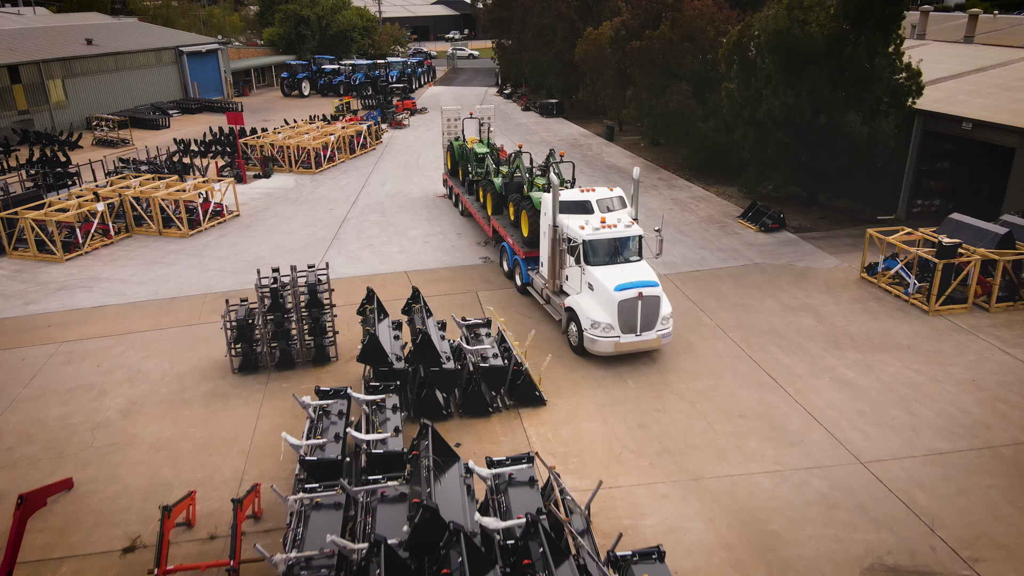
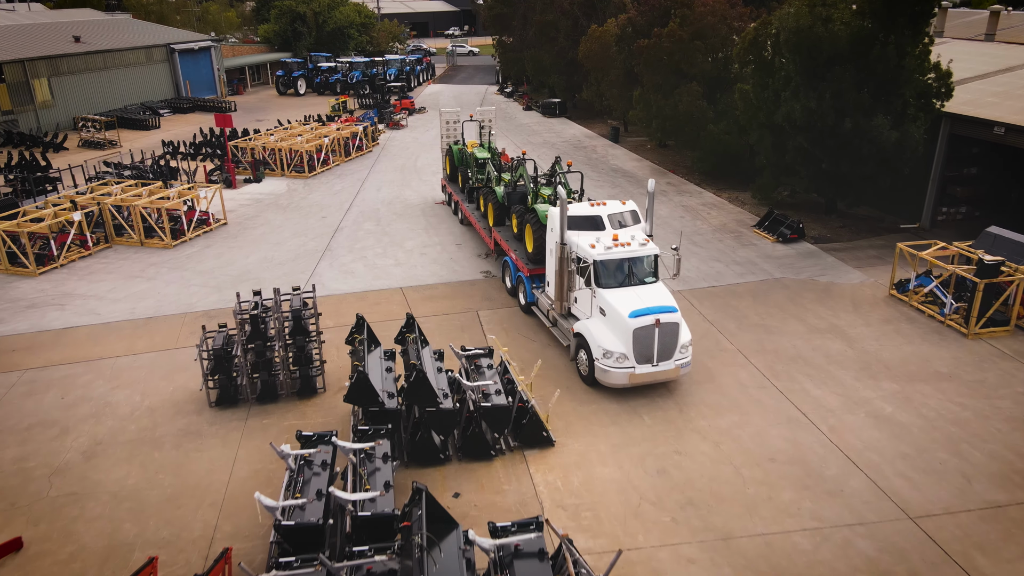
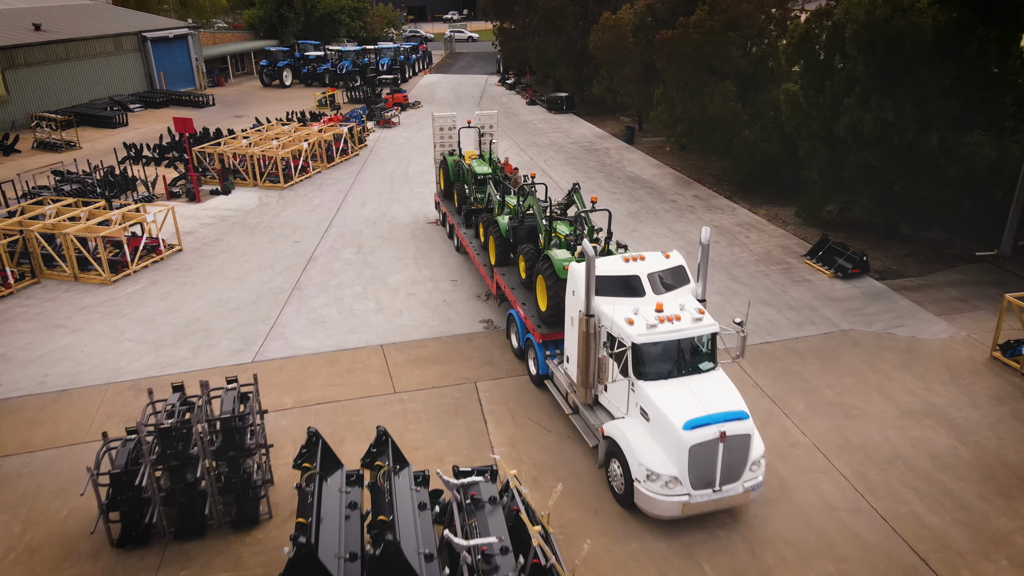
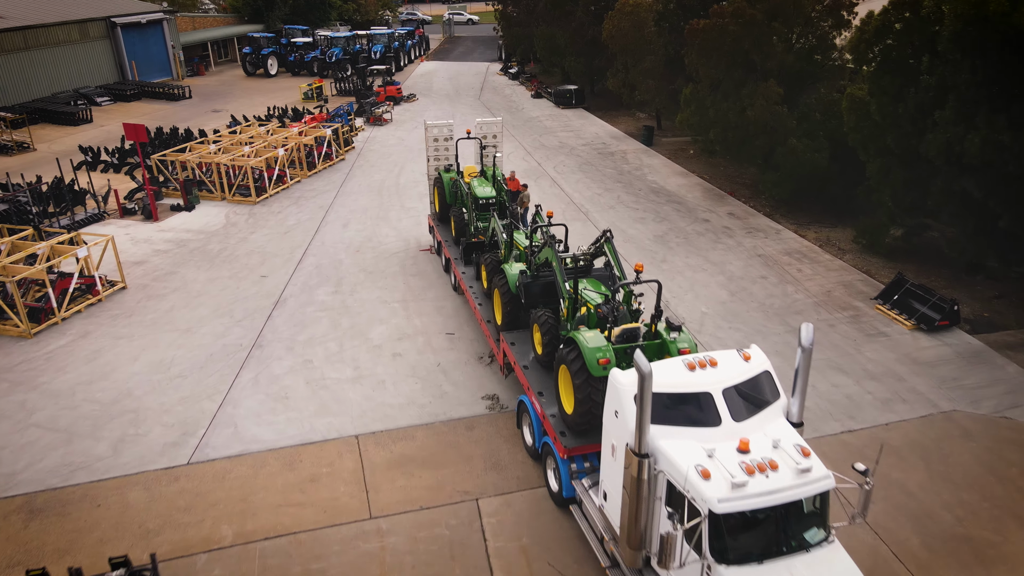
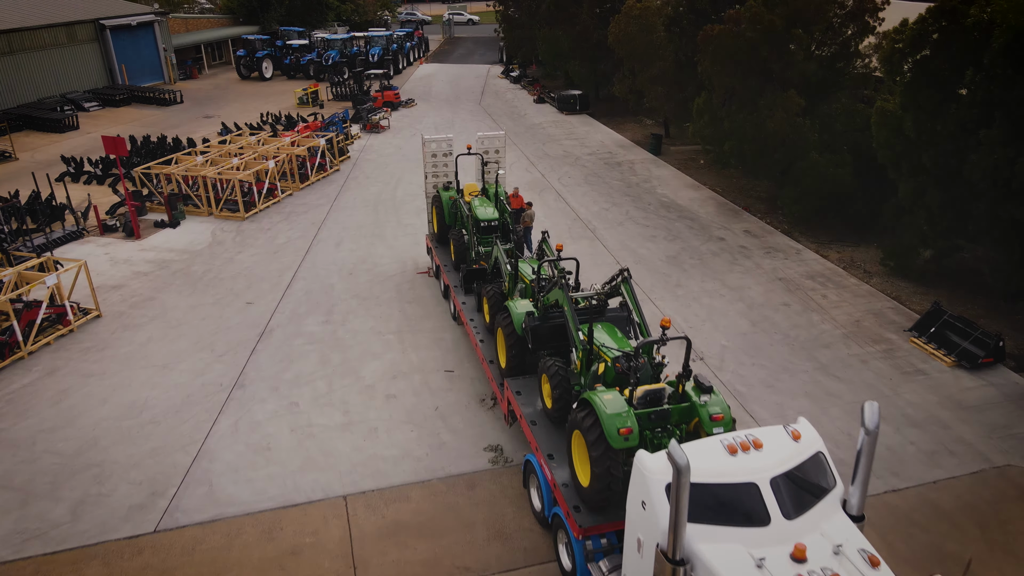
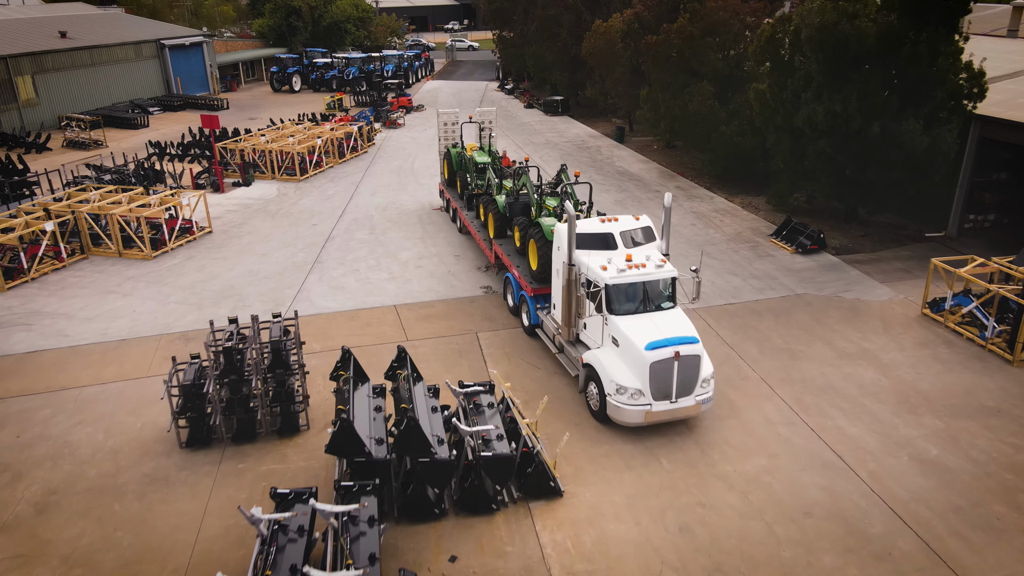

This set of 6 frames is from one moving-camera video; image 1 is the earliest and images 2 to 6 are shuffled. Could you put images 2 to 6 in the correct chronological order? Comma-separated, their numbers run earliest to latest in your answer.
2, 6, 3, 4, 5
